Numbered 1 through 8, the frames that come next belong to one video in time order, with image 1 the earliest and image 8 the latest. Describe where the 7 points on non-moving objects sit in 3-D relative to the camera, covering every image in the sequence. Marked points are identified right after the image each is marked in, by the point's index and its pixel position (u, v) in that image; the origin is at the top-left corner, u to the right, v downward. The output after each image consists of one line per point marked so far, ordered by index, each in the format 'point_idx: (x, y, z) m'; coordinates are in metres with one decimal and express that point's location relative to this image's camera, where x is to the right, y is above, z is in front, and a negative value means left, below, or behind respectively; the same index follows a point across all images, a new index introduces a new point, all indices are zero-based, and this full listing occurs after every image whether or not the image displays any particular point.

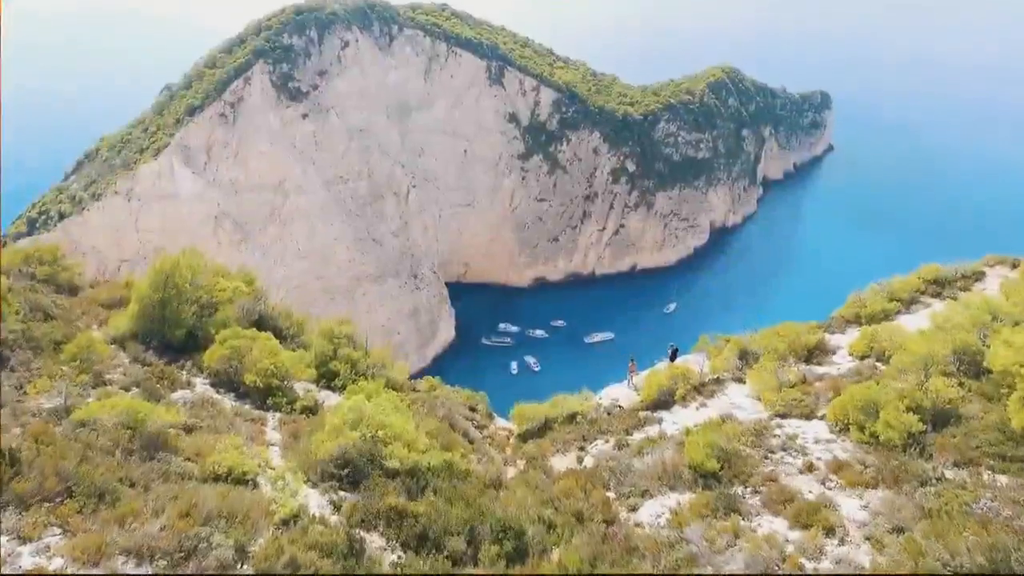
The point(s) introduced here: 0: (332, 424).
0: (-4.5, -3.4, +15.8) m
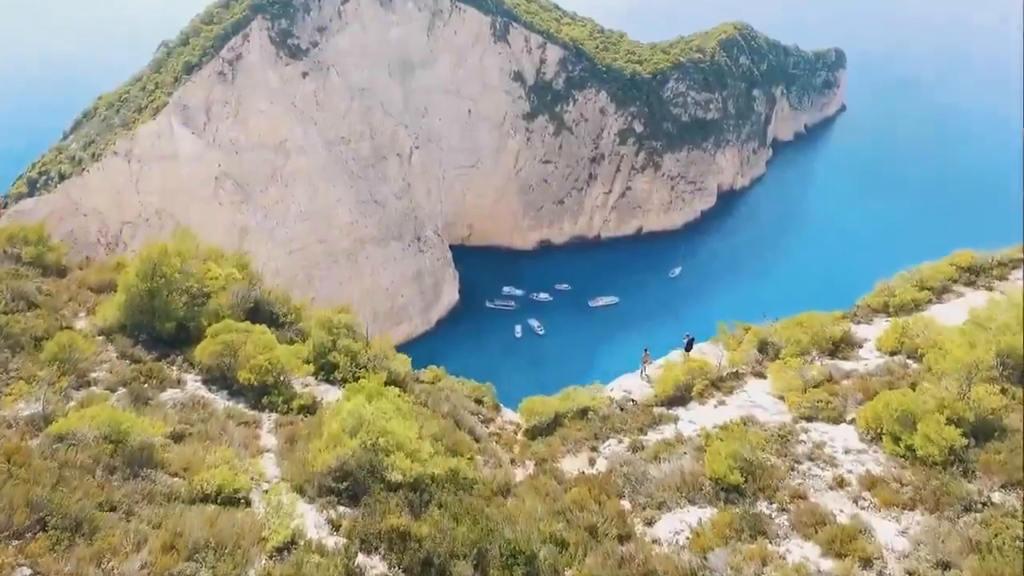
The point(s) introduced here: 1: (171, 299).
0: (-4.2, -3.4, +14.8) m
1: (-10.0, -0.3, +18.7) m
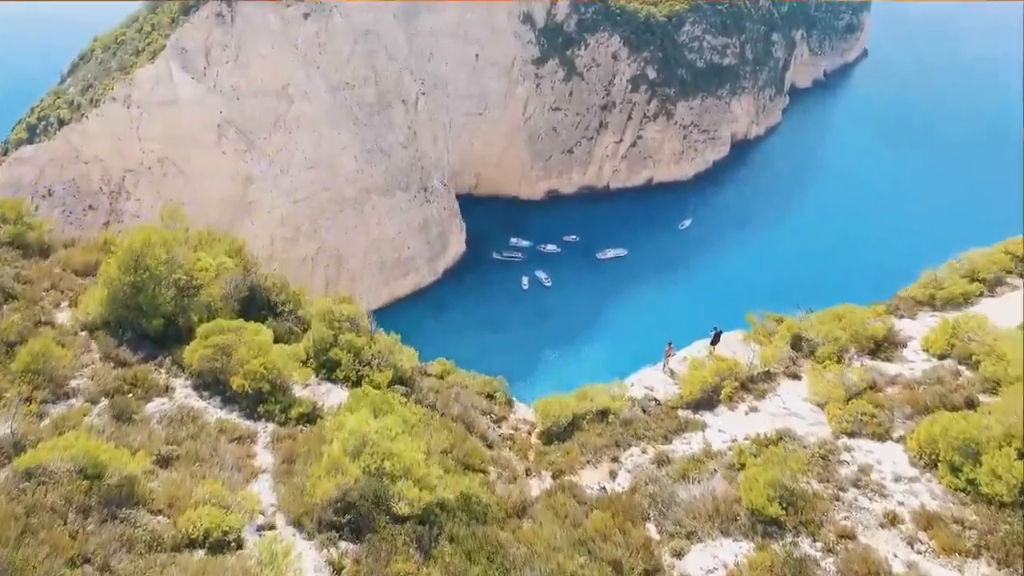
0: (-3.9, -3.5, +13.5) m
1: (-9.6, -0.2, +17.2) m
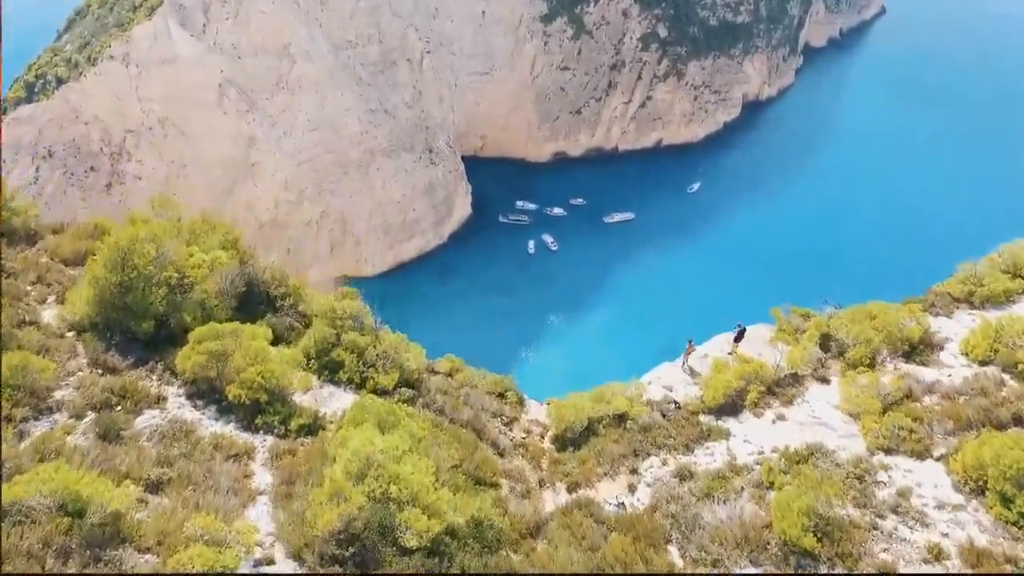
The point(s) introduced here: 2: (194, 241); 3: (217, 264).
0: (-3.6, -3.8, +12.6) m
1: (-9.2, -0.1, +16.1) m
2: (-9.2, +1.3, +18.4) m
3: (-8.3, +0.6, +17.9) m
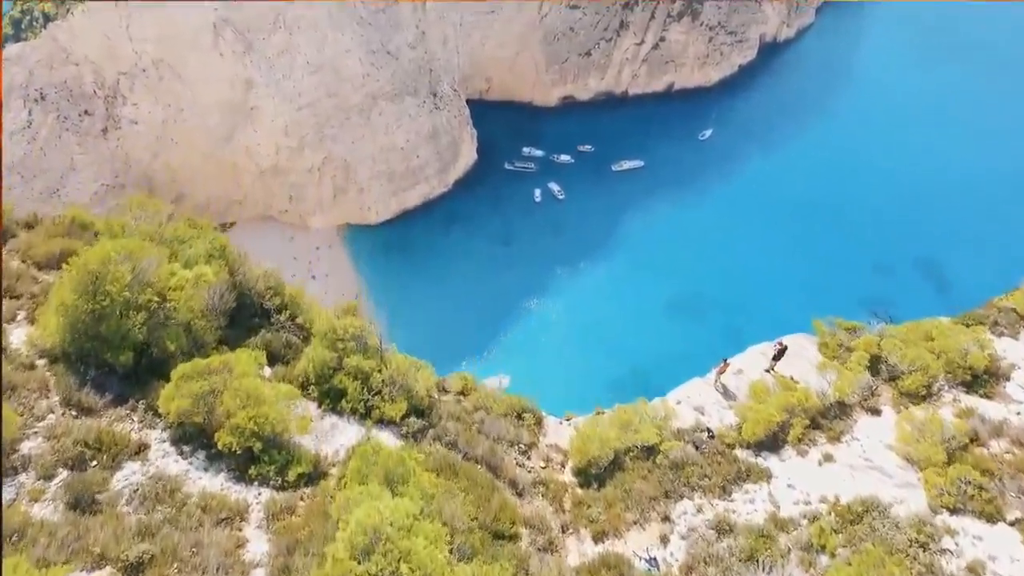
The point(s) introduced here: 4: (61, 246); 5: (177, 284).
0: (-3.1, -4.7, +11.2) m
1: (-8.7, -0.7, +14.3) m
2: (-8.7, +1.0, +16.6) m
3: (-7.7, +0.2, +16.1) m
4: (-13.3, +1.1, +18.6) m
5: (-8.1, +0.2, +15.5) m
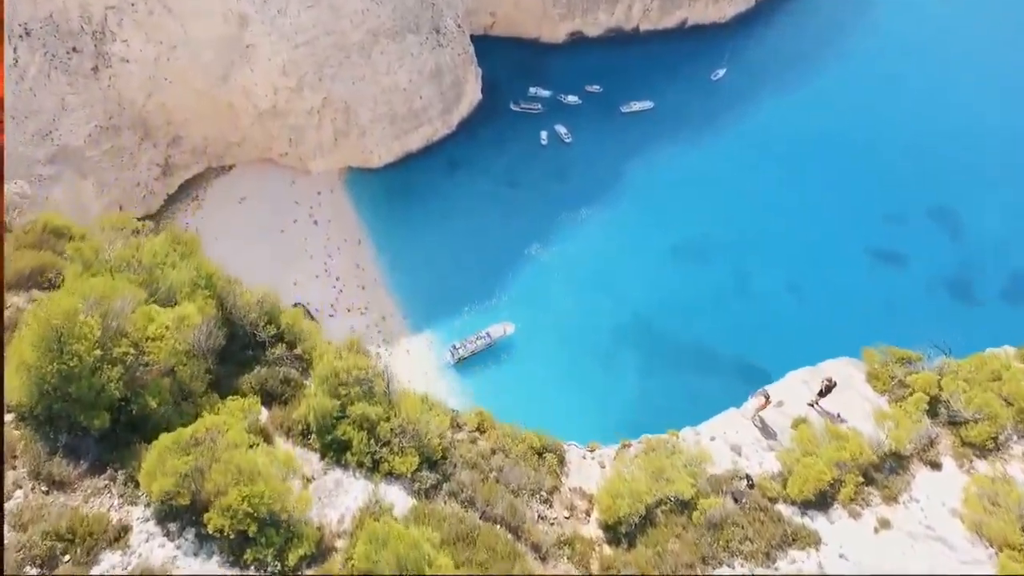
0: (-2.6, -6.0, +9.8) m
1: (-8.2, -1.7, +12.6) m
2: (-8.1, +0.1, +14.7) m
3: (-7.2, -0.7, +14.3) m
4: (-12.7, +0.5, +16.8) m
5: (-7.6, -0.7, +13.7) m
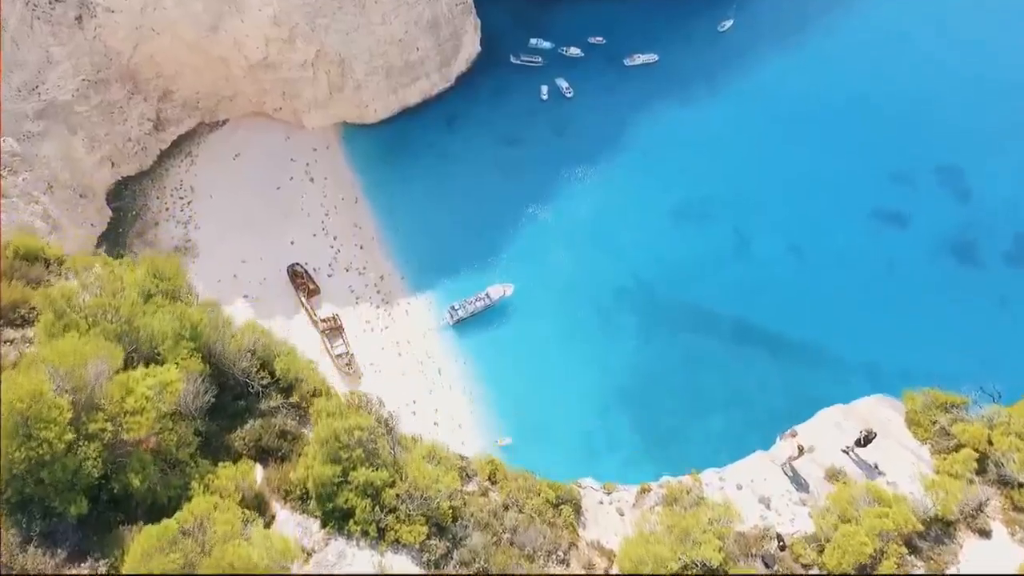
0: (-2.3, -7.5, +8.9) m
1: (-7.8, -3.0, +11.4) m
2: (-7.8, -1.0, +13.3) m
3: (-6.9, -1.8, +12.9) m
4: (-12.4, -0.4, +15.3) m
5: (-7.2, -1.9, +12.4) m
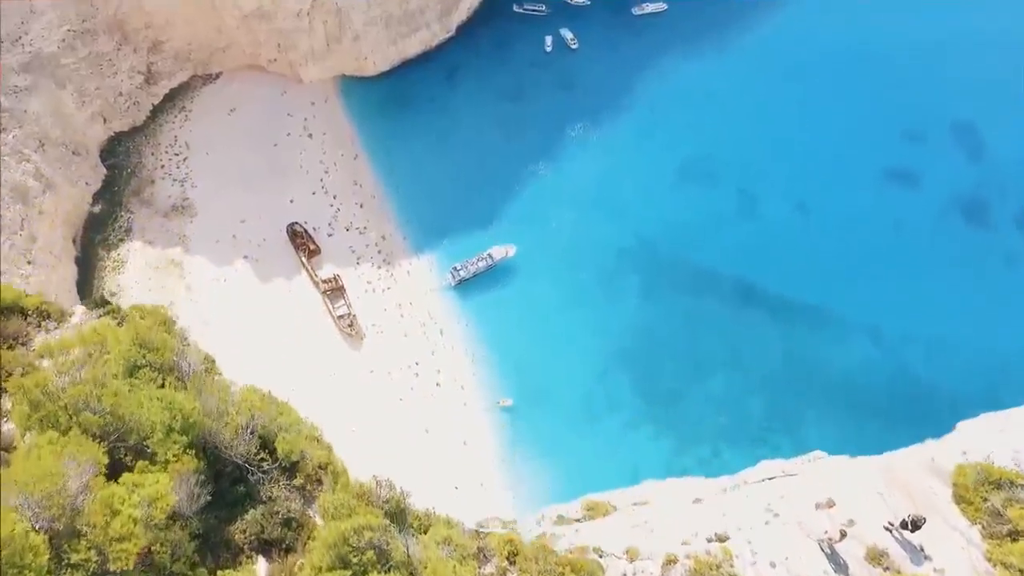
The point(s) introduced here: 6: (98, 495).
0: (-1.8, -9.6, +8.2) m
1: (-7.4, -4.8, +10.3) m
2: (-7.3, -2.7, +12.0) m
3: (-6.4, -3.5, +11.7) m
4: (-11.9, -1.9, +14.0) m
5: (-6.8, -3.7, +11.2) m
6: (-7.1, -3.3, +11.2) m
